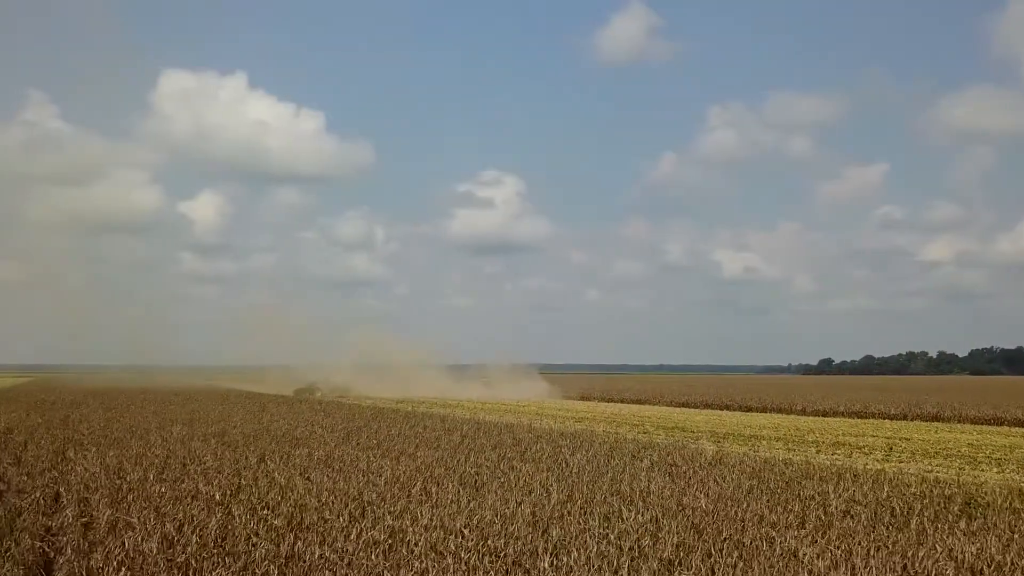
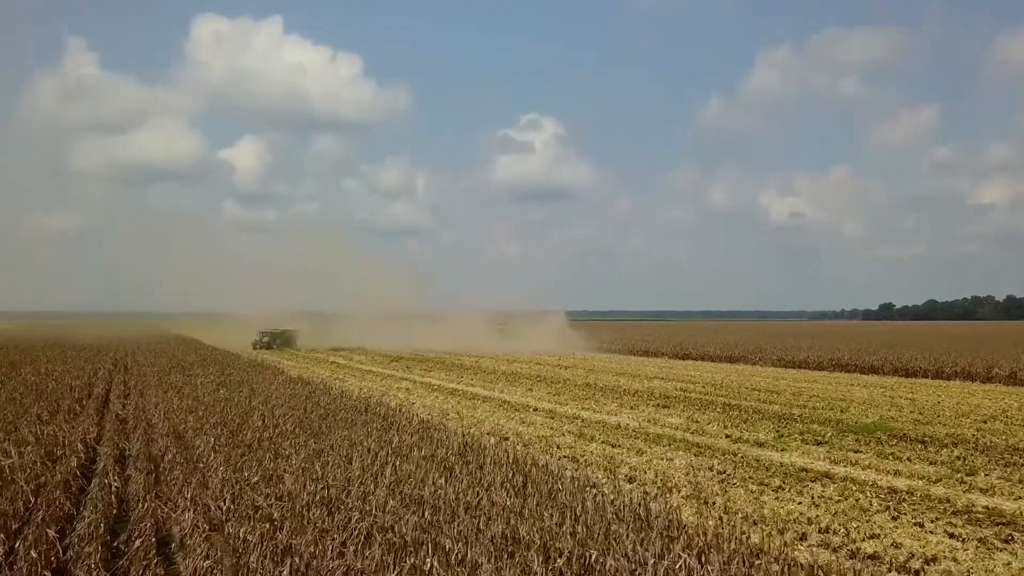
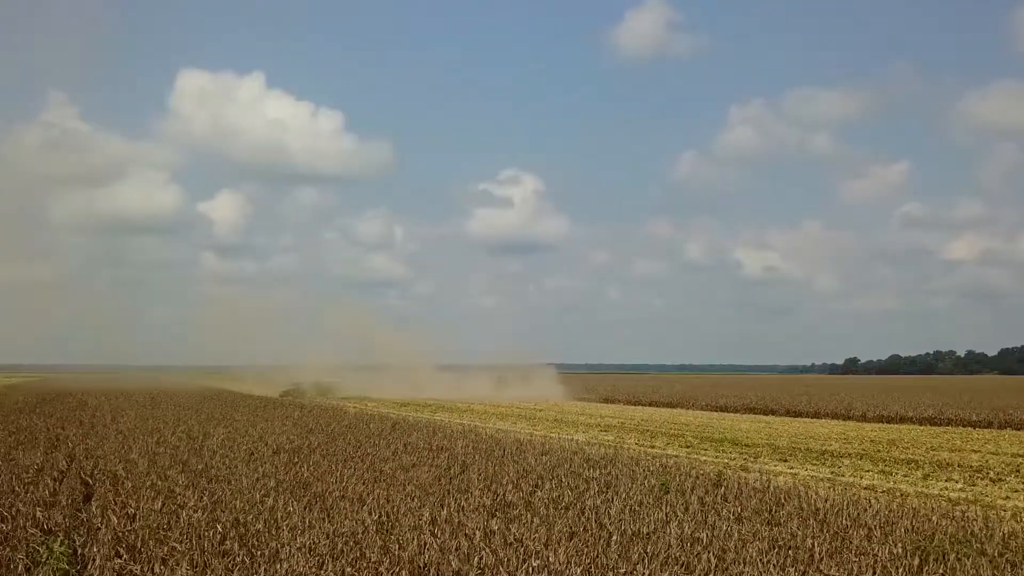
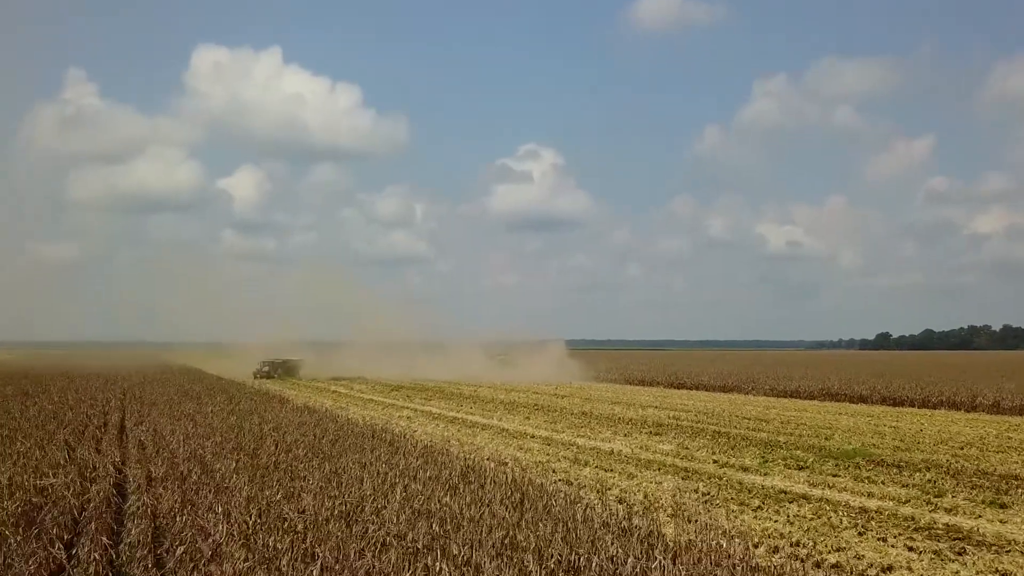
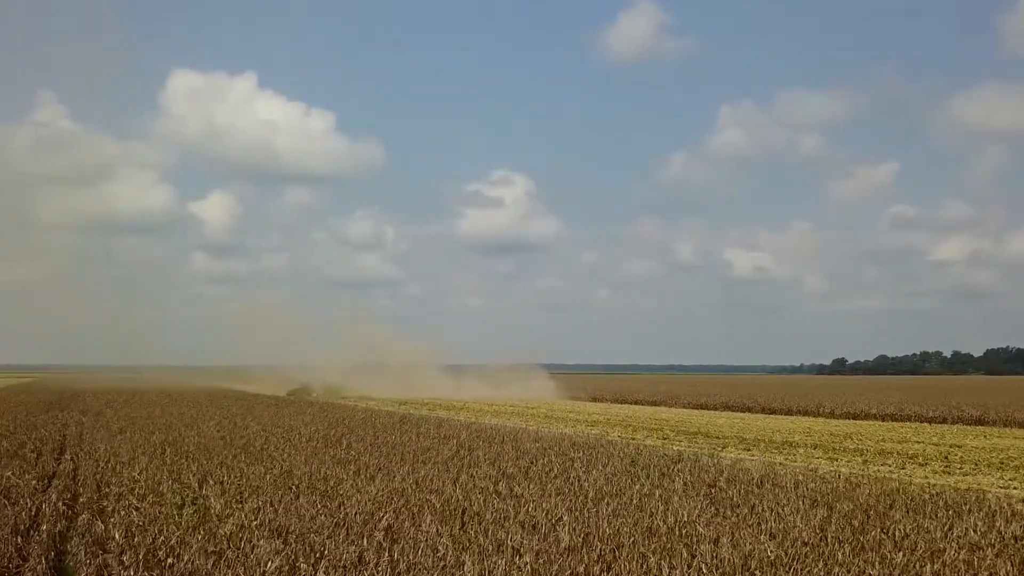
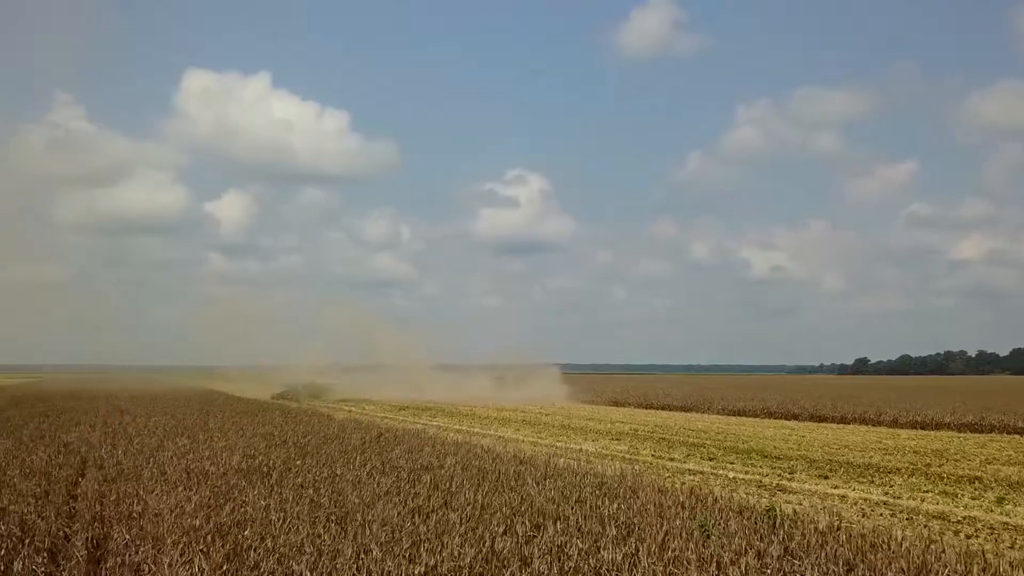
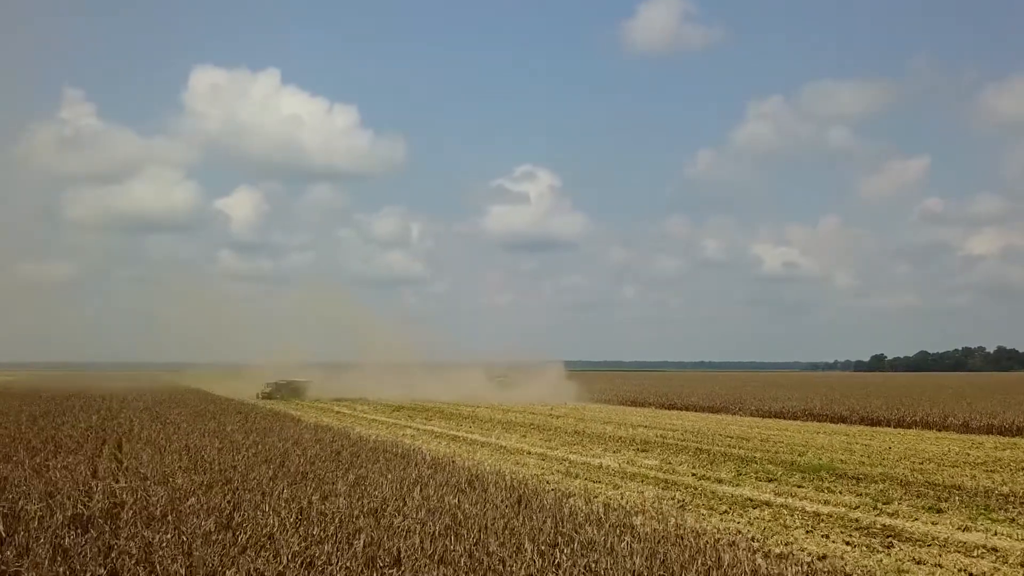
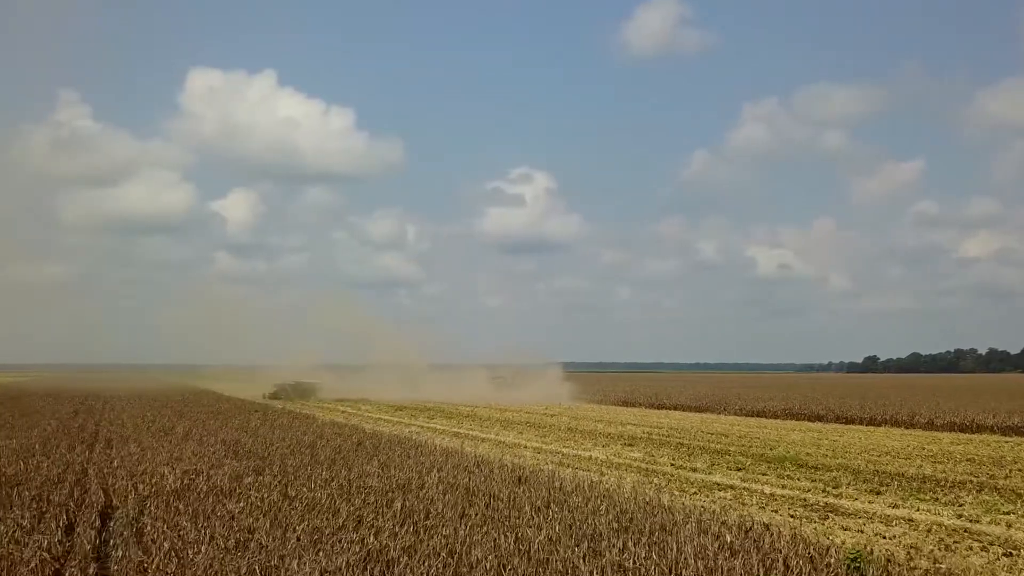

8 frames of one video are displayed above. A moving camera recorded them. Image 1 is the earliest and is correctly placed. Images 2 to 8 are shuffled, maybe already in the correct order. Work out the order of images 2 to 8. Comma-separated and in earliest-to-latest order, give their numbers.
5, 3, 6, 8, 7, 4, 2
